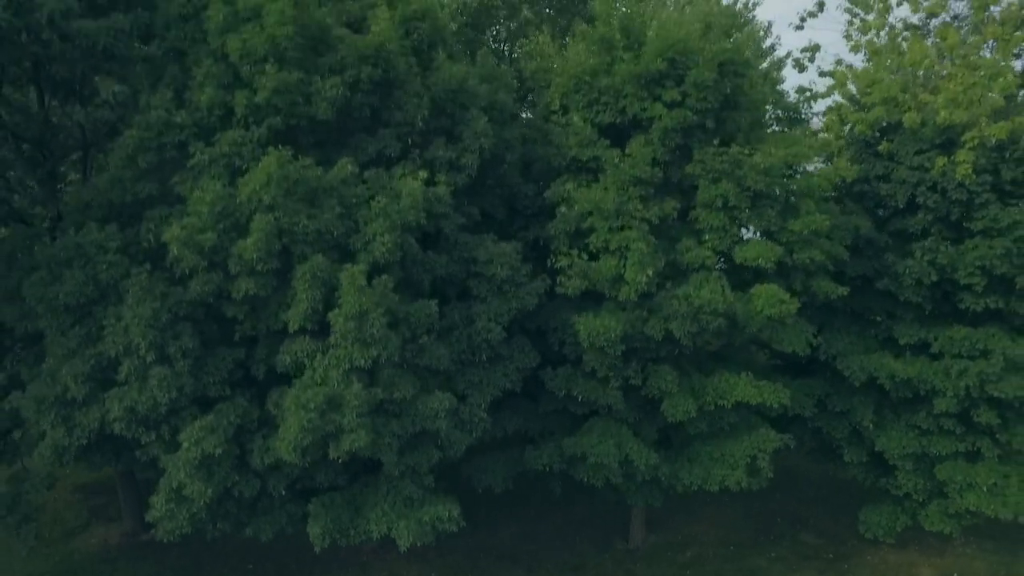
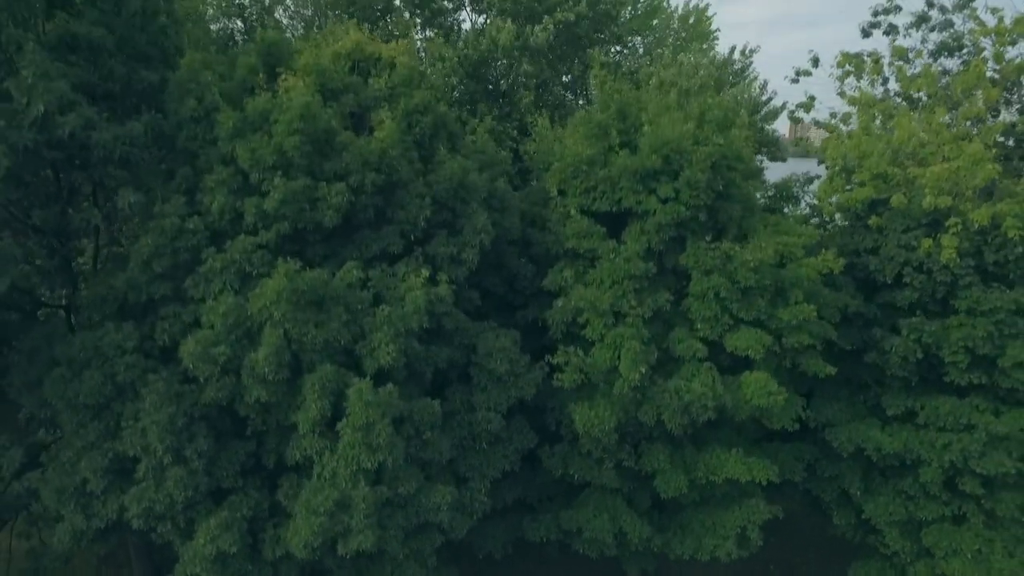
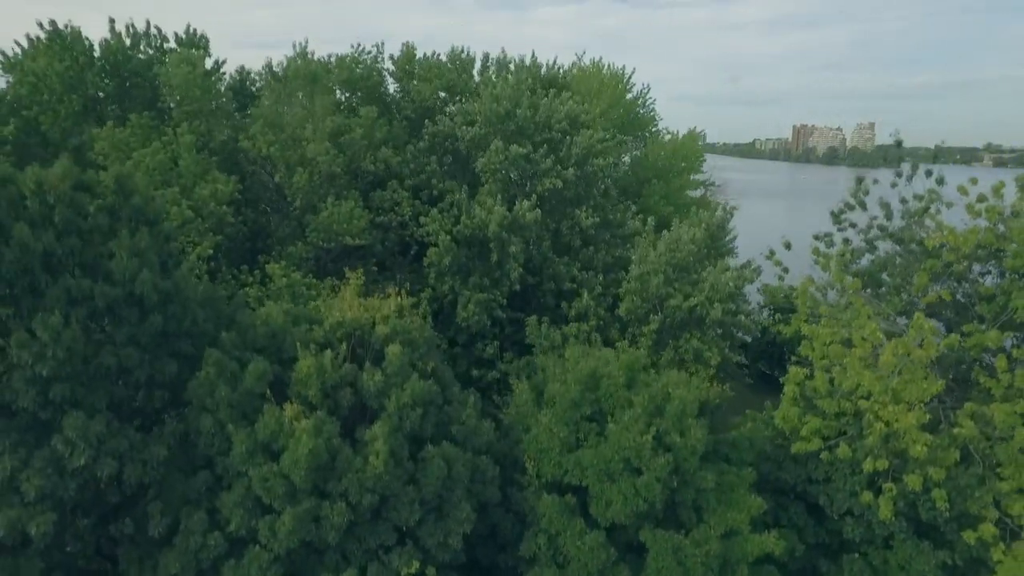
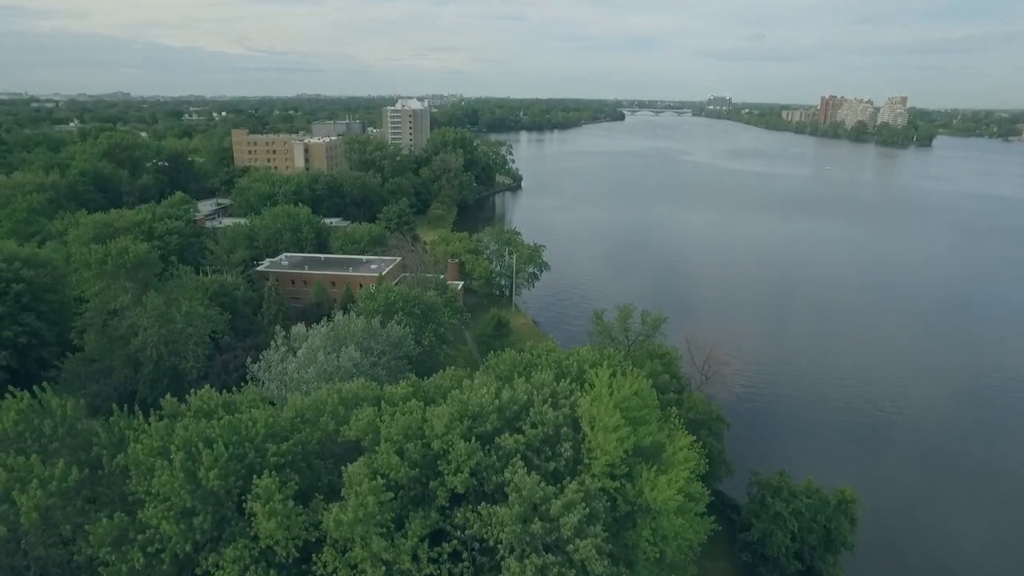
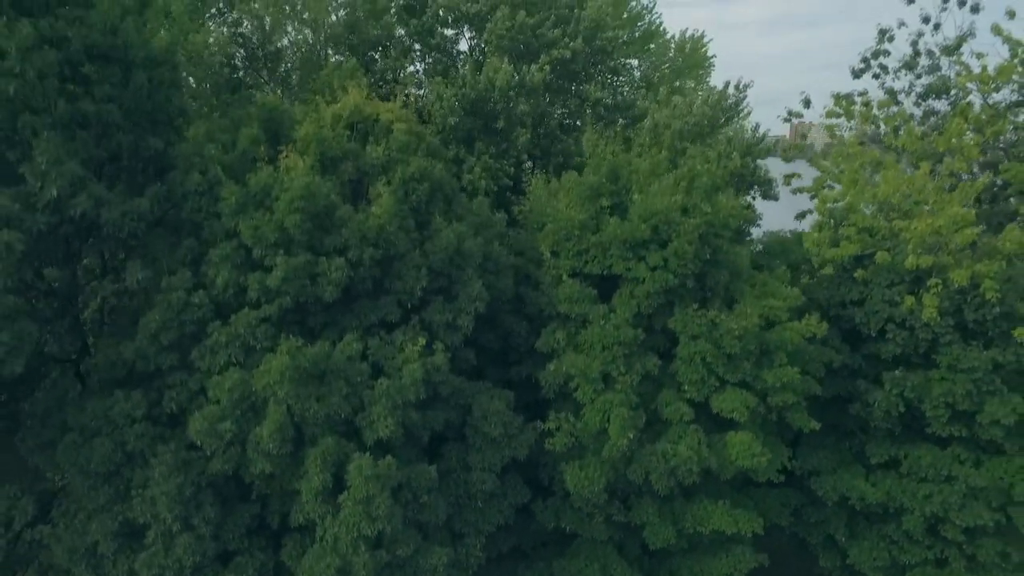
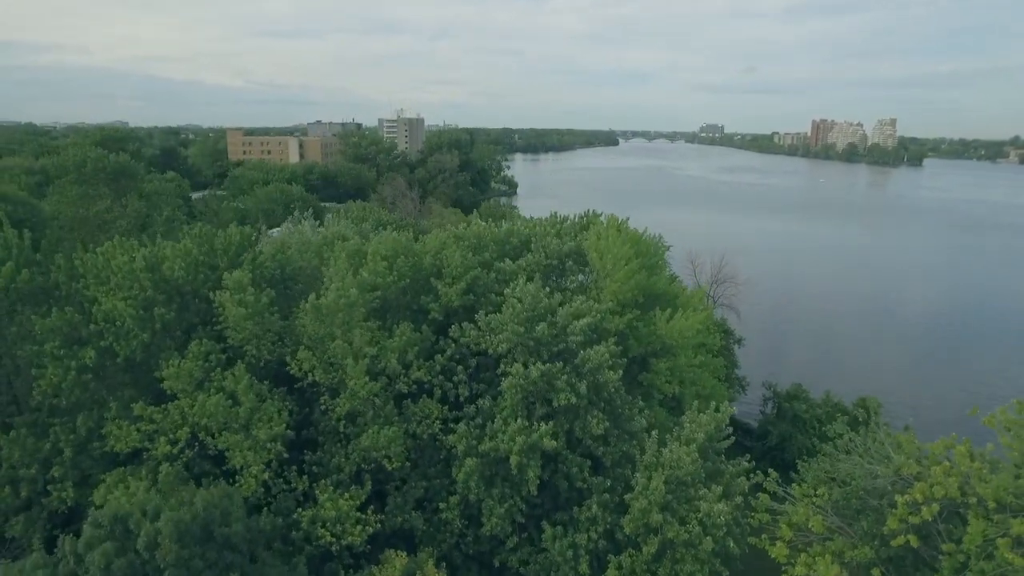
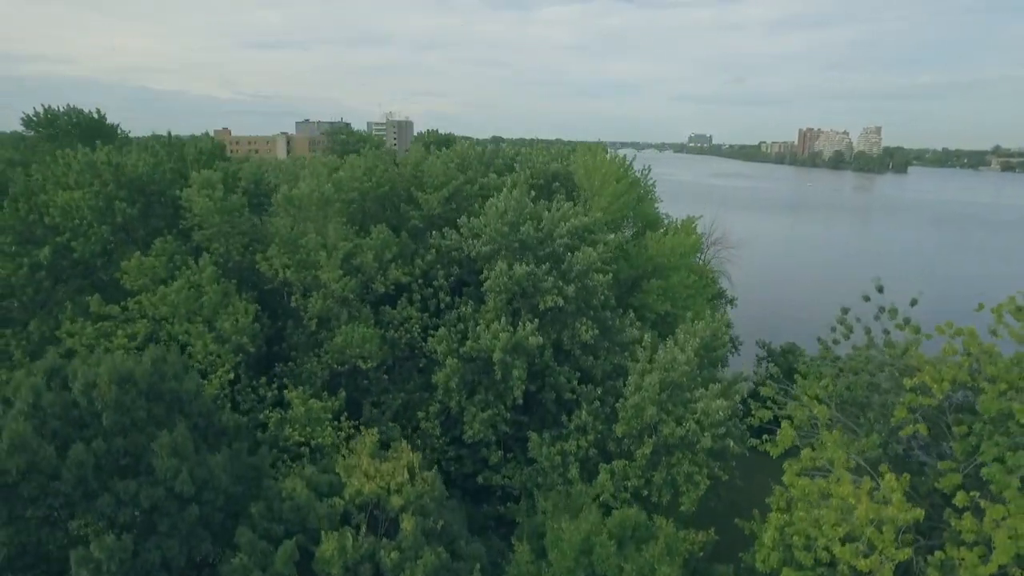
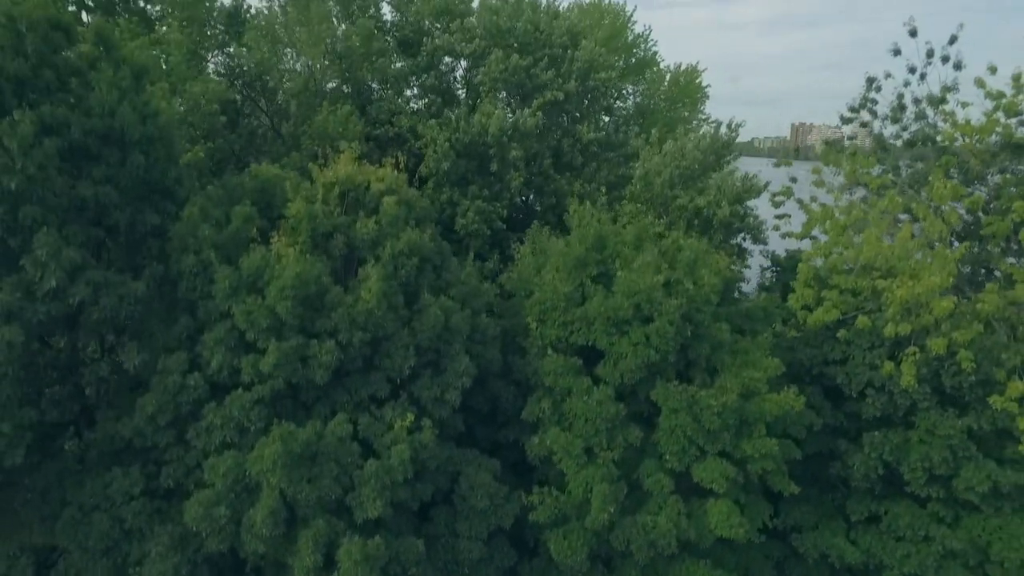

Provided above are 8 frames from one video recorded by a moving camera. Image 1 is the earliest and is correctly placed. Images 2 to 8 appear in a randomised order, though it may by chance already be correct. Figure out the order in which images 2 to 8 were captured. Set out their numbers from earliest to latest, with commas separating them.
2, 5, 8, 3, 7, 6, 4
